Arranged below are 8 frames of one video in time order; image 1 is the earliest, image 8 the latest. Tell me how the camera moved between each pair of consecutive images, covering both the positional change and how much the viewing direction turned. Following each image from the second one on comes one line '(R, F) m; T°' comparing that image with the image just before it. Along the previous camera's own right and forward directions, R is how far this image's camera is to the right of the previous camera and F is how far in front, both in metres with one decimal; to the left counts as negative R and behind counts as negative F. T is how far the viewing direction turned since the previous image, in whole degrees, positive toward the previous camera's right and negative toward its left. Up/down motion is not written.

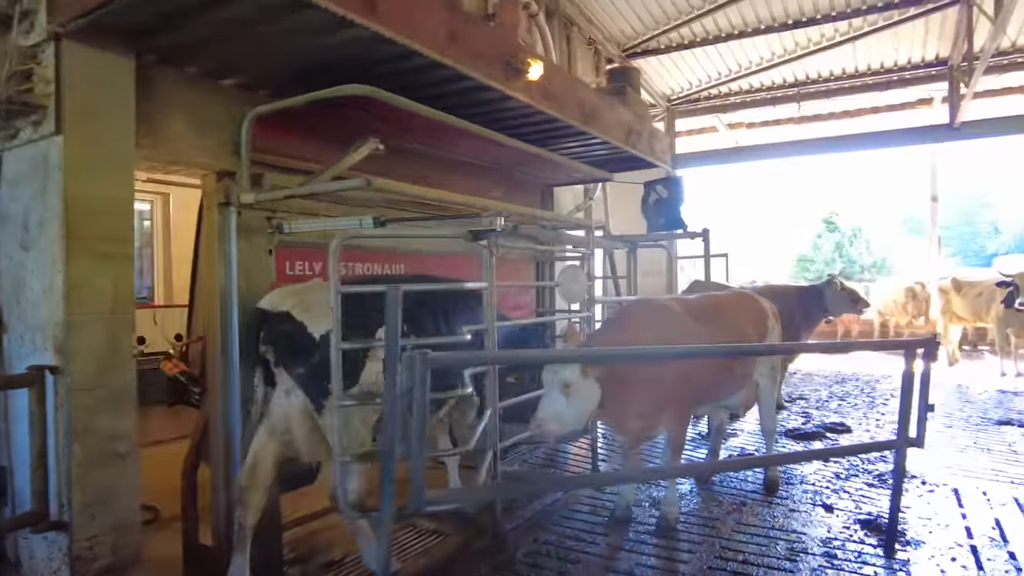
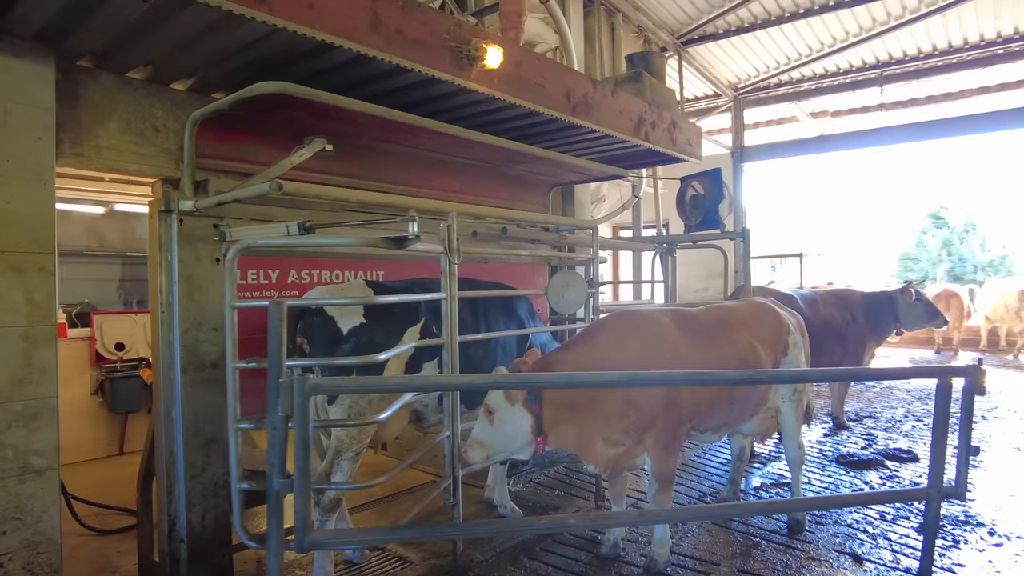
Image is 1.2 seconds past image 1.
(+0.6, +0.3) m; -8°
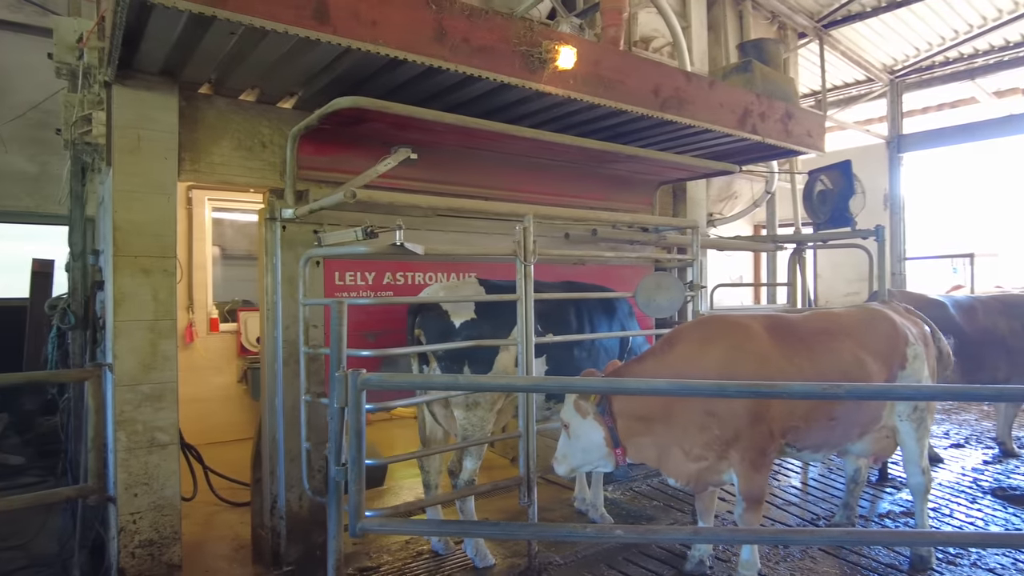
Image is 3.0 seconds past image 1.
(+0.3, 0.0) m; -13°
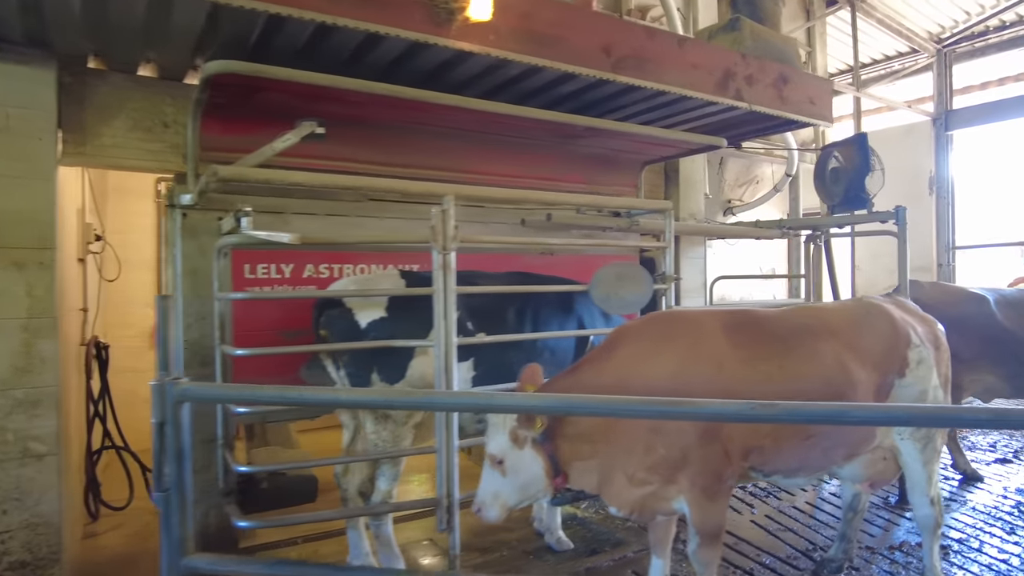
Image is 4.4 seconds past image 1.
(+0.5, +0.4) m; -5°
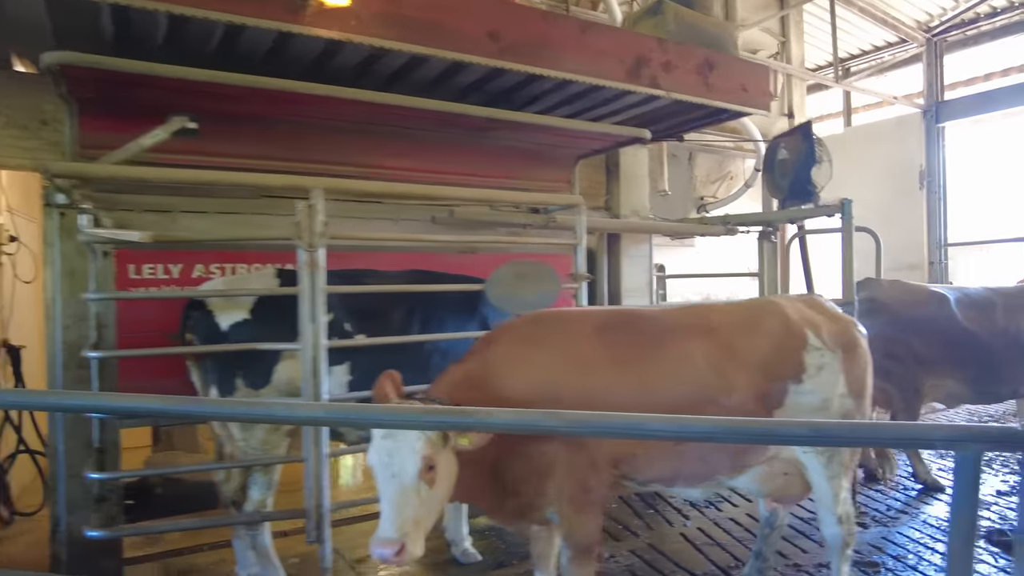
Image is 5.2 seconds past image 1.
(+0.6, +0.2) m; -2°
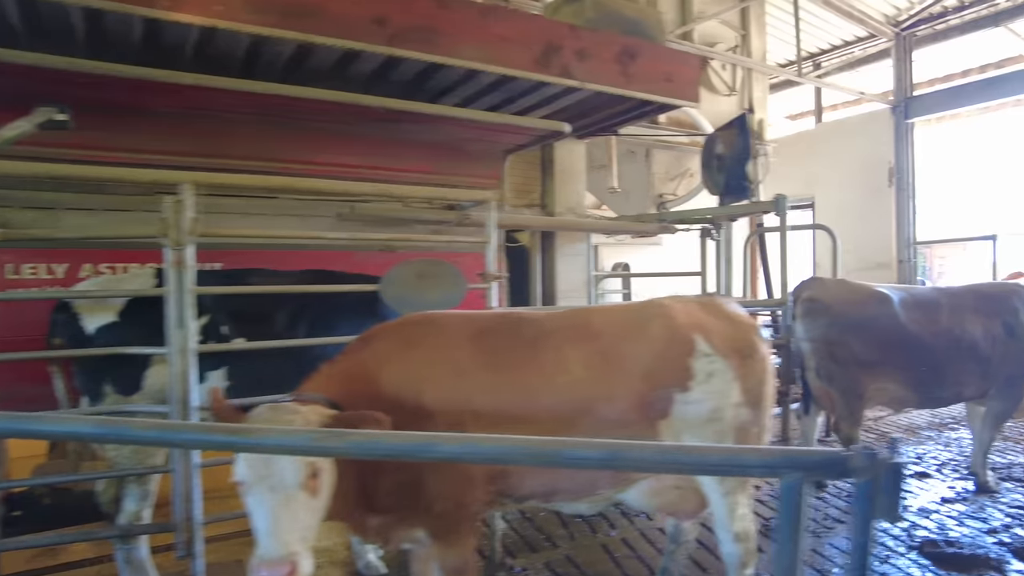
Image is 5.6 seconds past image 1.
(+0.4, +0.1) m; 0°
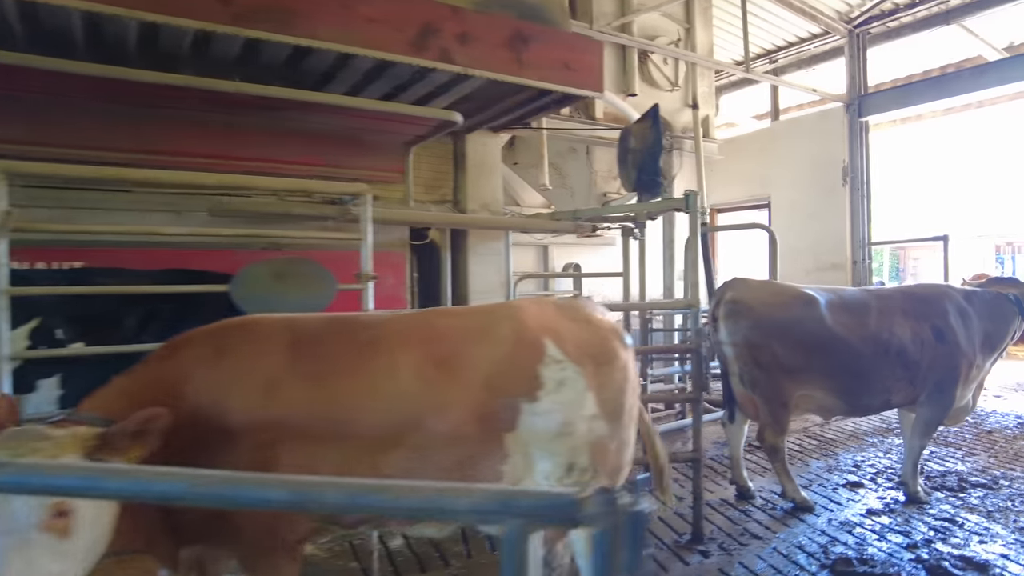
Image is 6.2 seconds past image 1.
(+0.4, +0.2) m; +1°
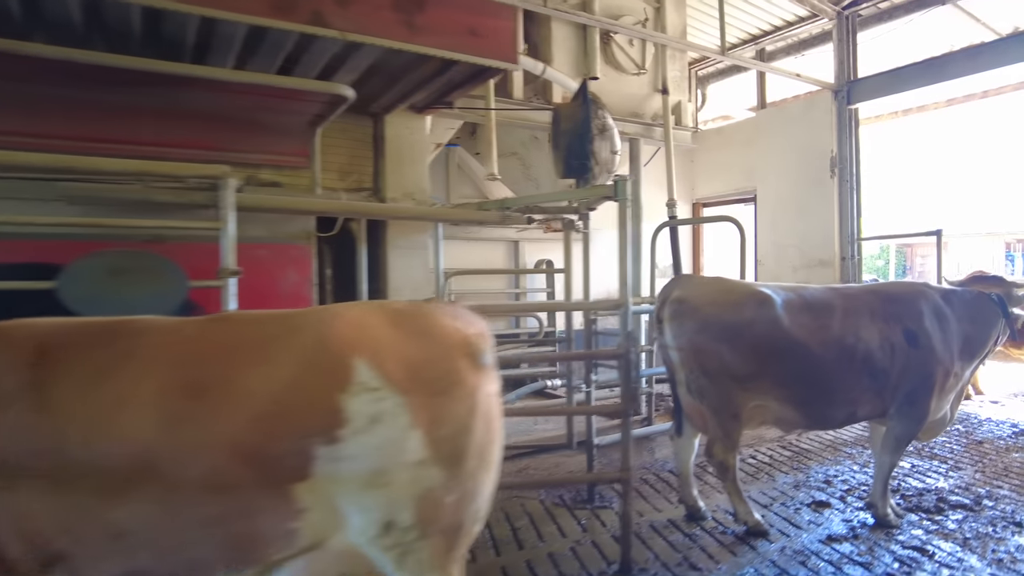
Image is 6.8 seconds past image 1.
(+0.4, +0.4) m; -1°
